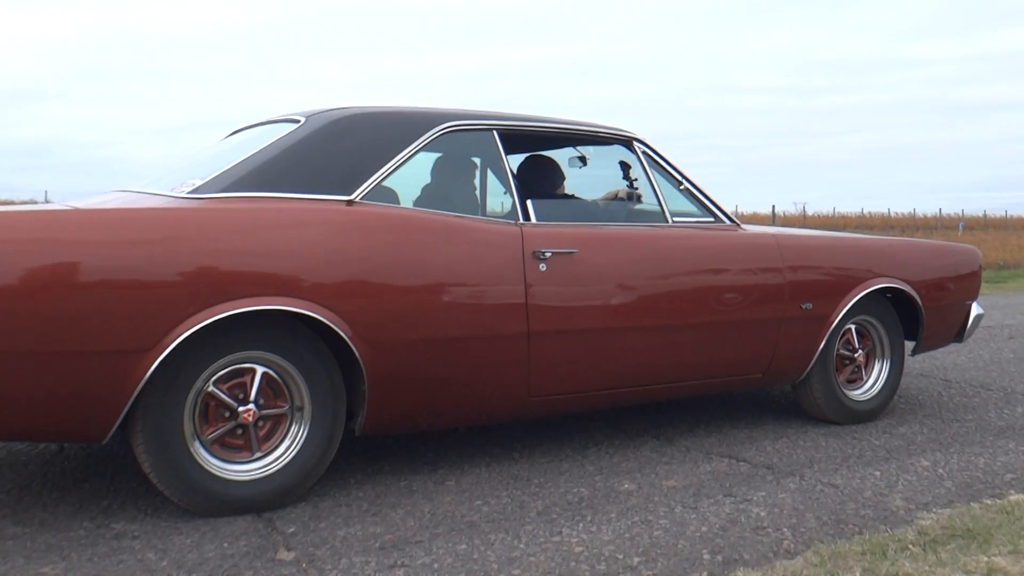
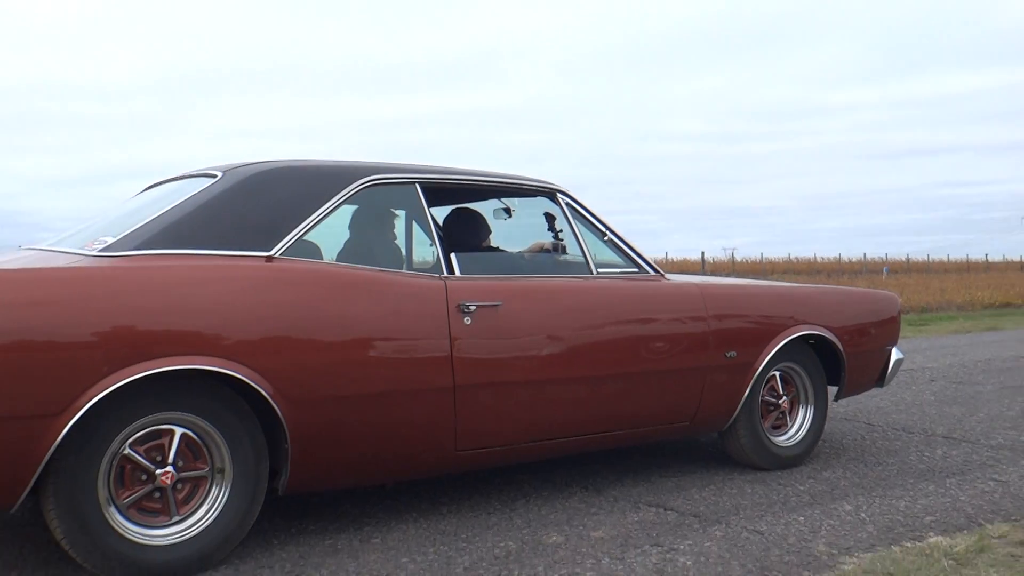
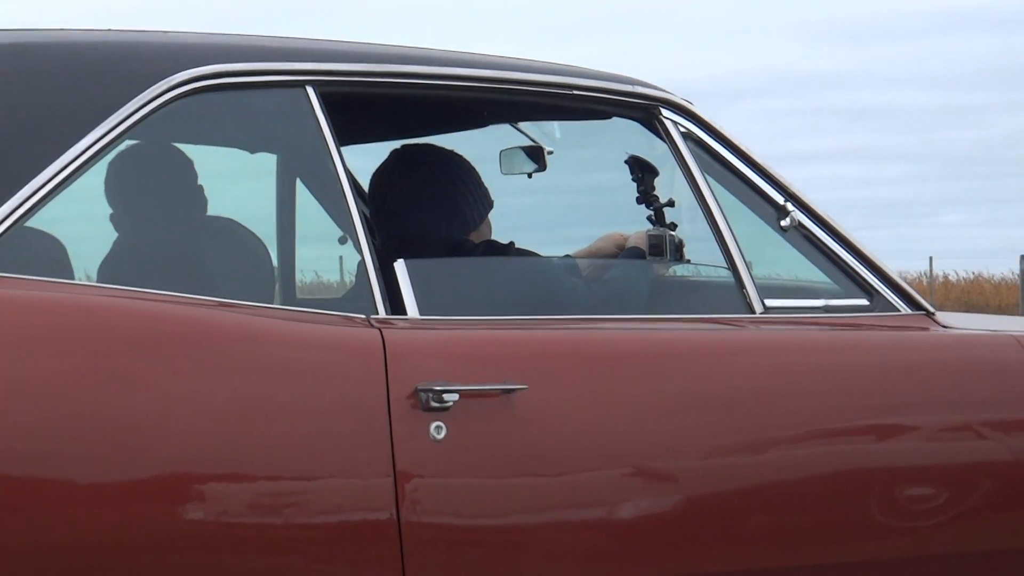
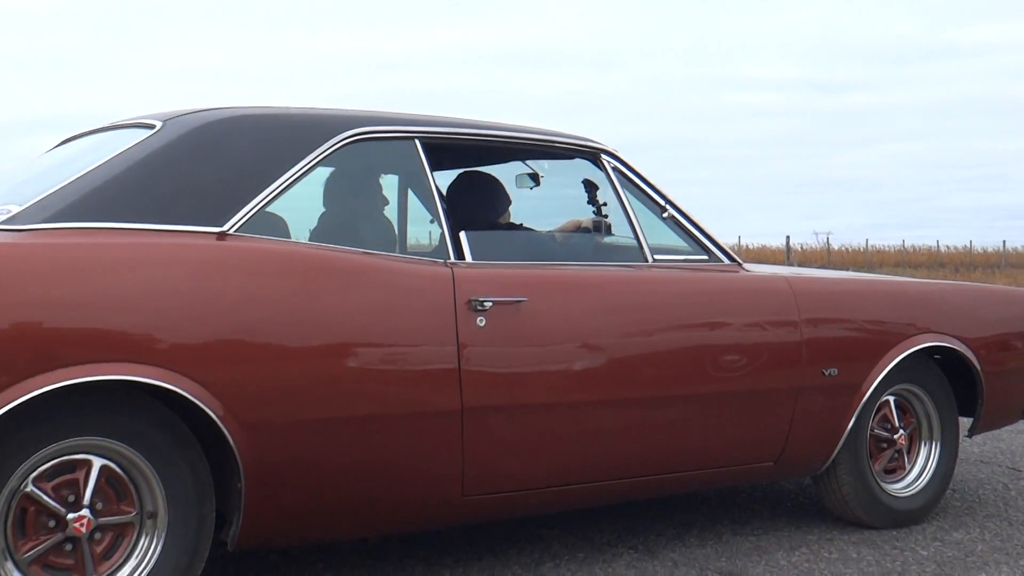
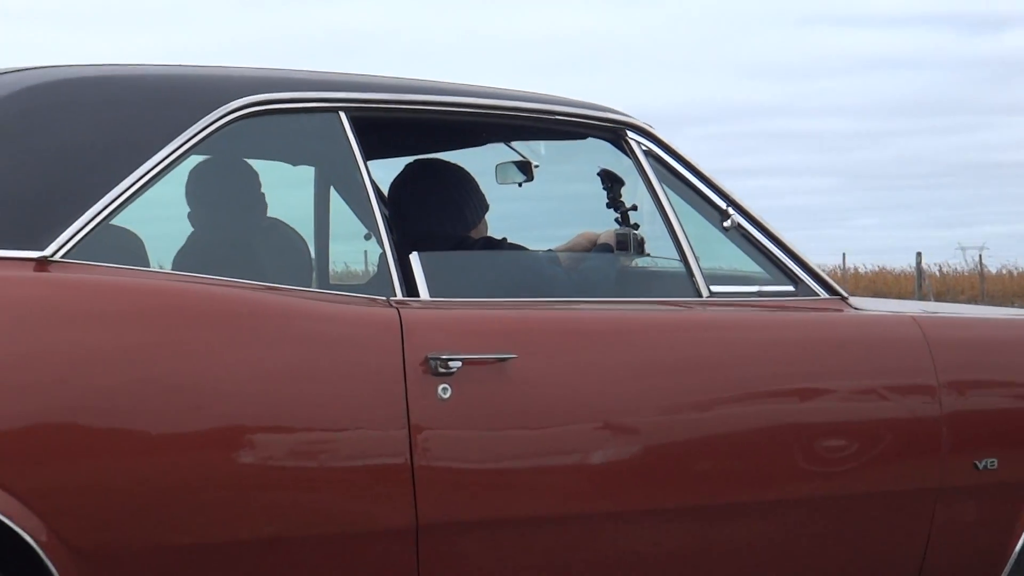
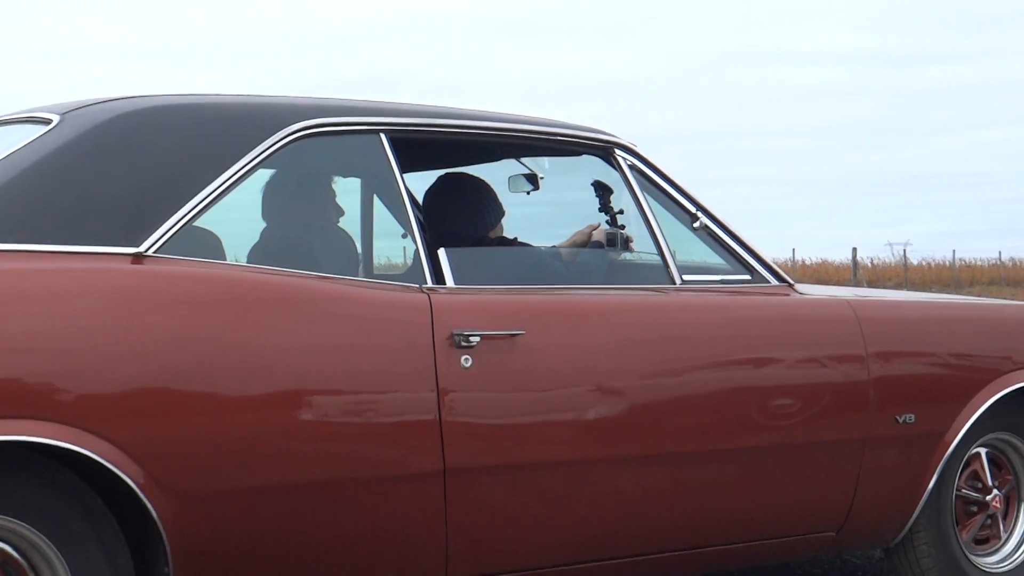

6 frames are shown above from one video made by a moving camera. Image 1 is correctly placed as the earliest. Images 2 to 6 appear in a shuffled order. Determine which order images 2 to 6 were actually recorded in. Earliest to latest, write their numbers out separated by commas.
4, 5, 3, 6, 2
